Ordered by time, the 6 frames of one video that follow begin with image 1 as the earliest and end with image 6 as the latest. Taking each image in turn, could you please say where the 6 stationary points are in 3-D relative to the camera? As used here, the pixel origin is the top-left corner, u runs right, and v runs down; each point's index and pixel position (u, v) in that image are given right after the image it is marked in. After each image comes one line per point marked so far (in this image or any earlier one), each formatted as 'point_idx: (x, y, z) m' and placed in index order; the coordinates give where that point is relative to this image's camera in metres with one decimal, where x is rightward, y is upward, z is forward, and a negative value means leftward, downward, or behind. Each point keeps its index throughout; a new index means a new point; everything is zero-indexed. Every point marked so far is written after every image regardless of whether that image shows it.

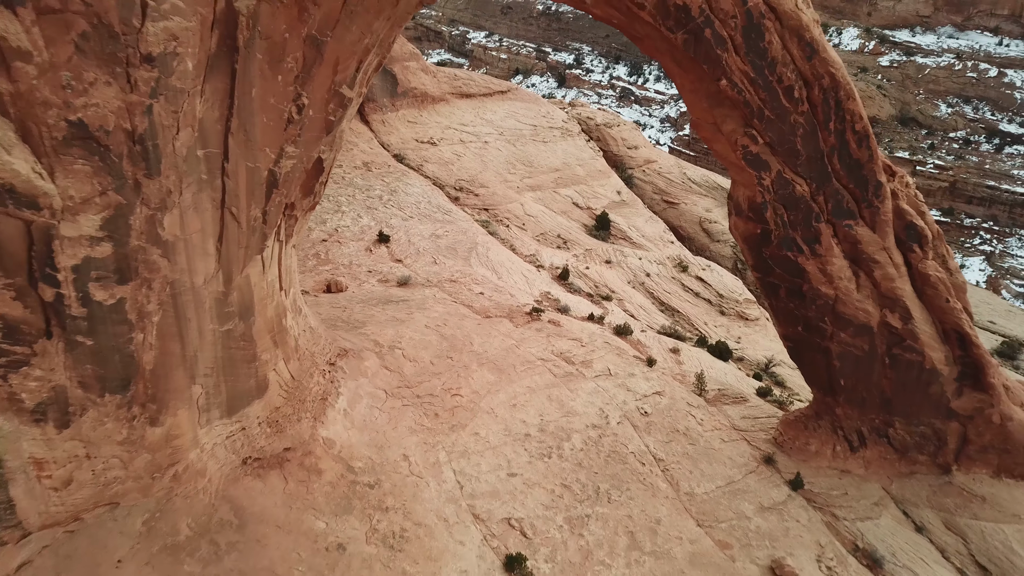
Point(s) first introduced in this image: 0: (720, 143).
0: (+1.2, +0.8, +4.6) m
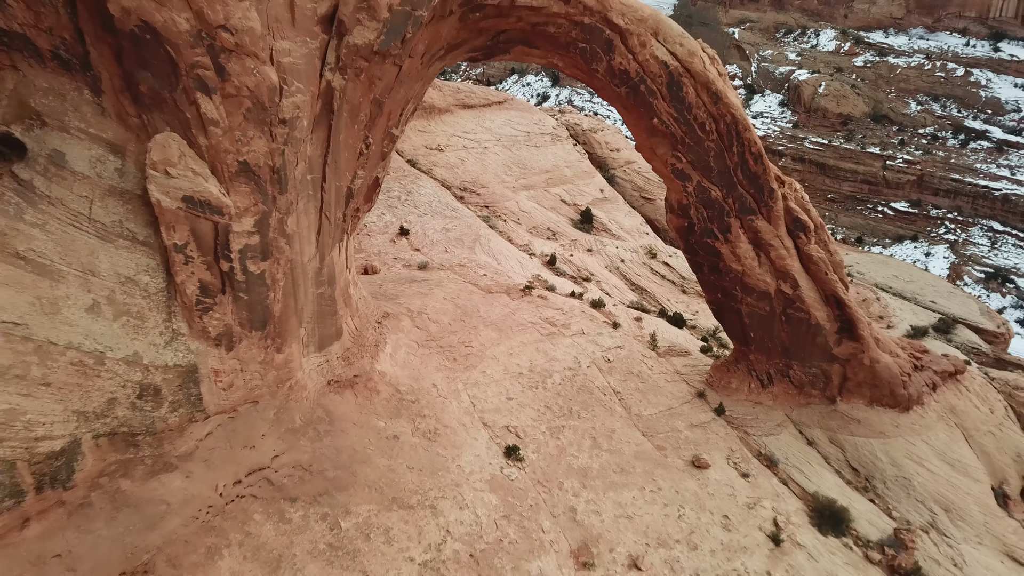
0: (+1.2, +1.0, +6.4) m
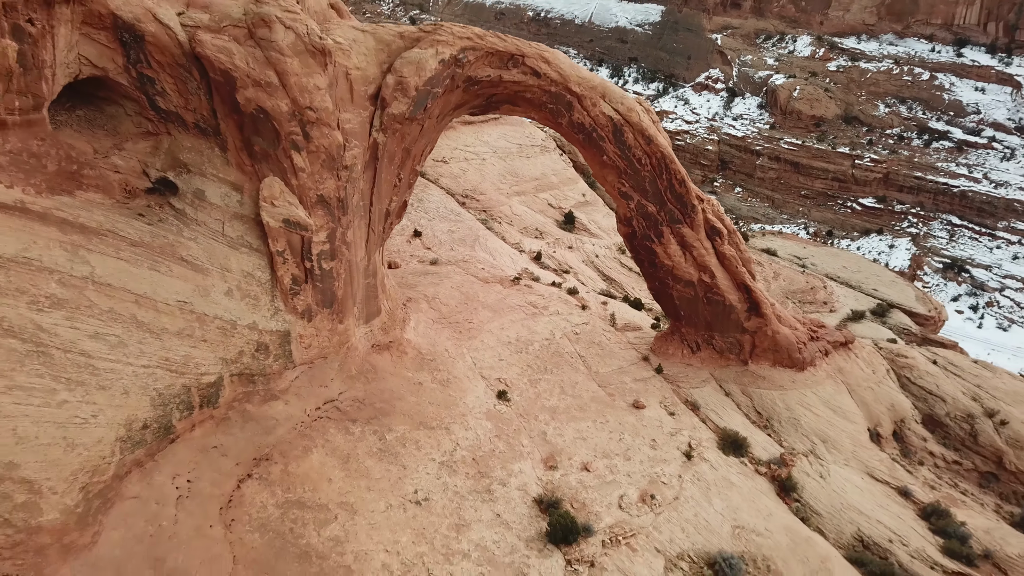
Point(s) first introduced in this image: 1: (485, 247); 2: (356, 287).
0: (+1.1, +1.1, +8.7) m
1: (-0.4, +0.6, +12.1) m
2: (-1.5, 0.0, +7.7) m
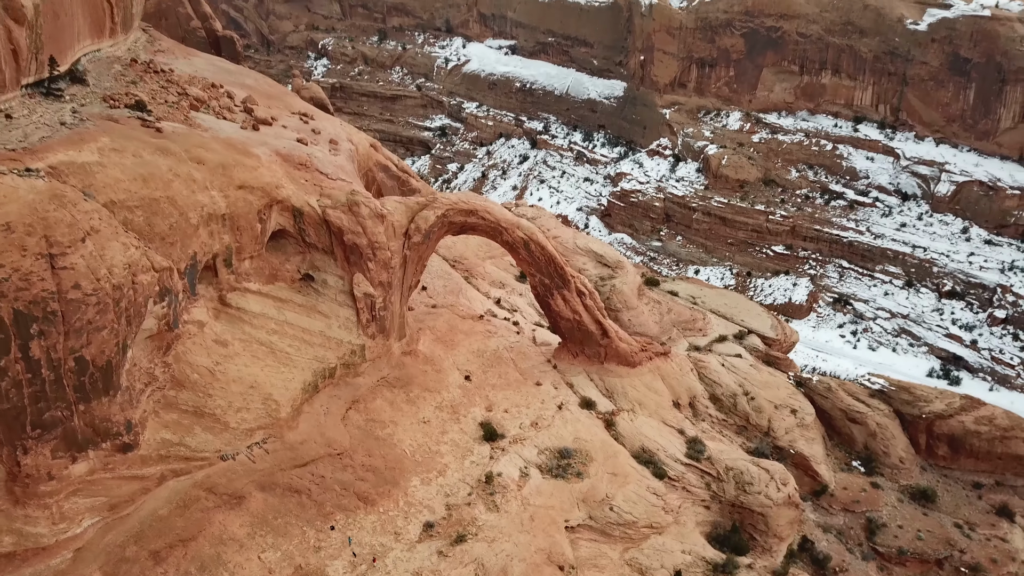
0: (+0.3, +0.4, +16.5) m
1: (-1.2, -0.2, +19.9) m
2: (-2.3, -0.7, +15.5) m
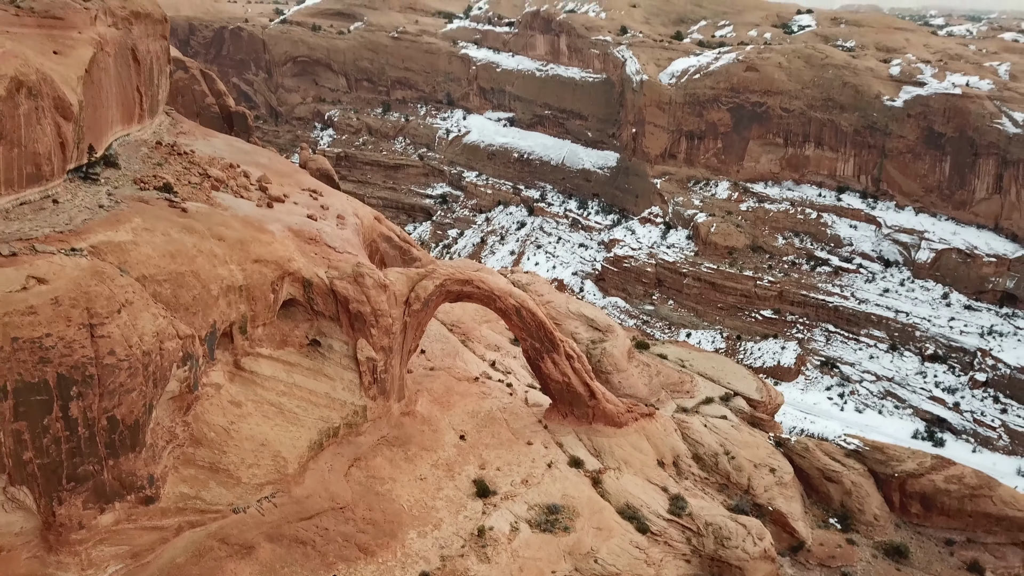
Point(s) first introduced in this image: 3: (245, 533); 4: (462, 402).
0: (+0.1, -1.1, +17.7) m
1: (-1.3, -1.9, +21.1) m
2: (-2.5, -2.1, +16.6) m
3: (-4.3, -4.0, +12.7) m
4: (-1.2, -2.7, +18.3) m
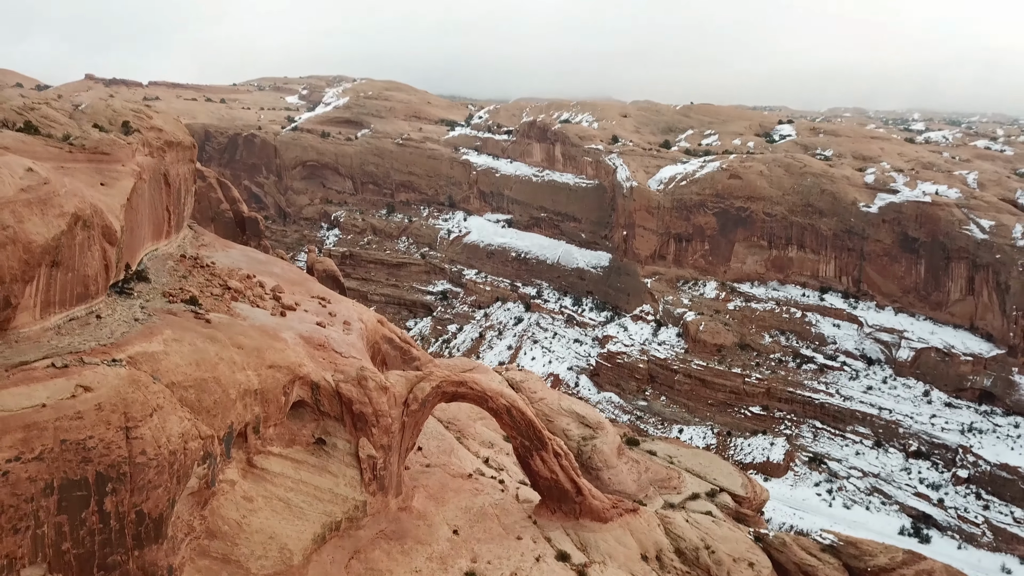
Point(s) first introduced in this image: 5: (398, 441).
0: (-0.1, -3.5, +19.1) m
1: (-1.5, -4.8, +22.3) m
2: (-2.7, -4.4, +17.9) m
3: (-4.6, -5.8, +13.8) m
4: (-1.4, -5.2, +19.4) m
5: (-2.6, -3.5, +17.8) m
